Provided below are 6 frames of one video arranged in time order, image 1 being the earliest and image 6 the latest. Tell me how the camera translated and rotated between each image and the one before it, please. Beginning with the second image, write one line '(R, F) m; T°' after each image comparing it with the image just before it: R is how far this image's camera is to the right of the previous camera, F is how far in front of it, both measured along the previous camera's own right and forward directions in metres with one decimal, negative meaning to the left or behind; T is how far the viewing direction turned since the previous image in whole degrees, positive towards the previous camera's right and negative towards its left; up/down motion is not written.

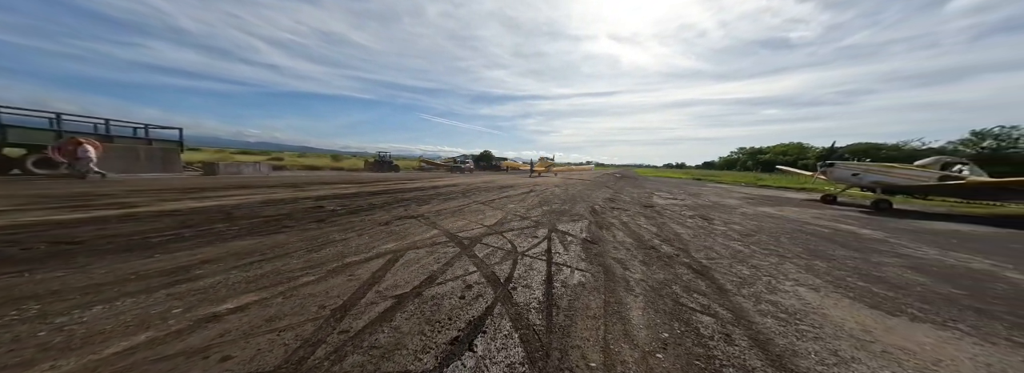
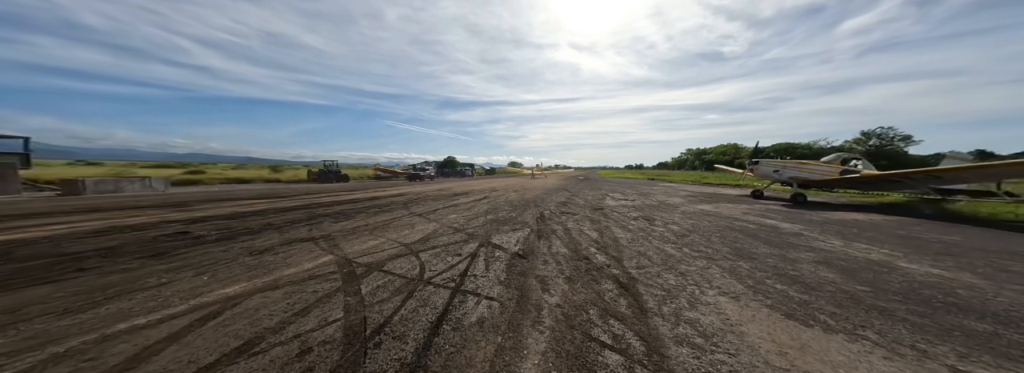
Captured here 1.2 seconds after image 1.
(+1.1, +0.5) m; +7°
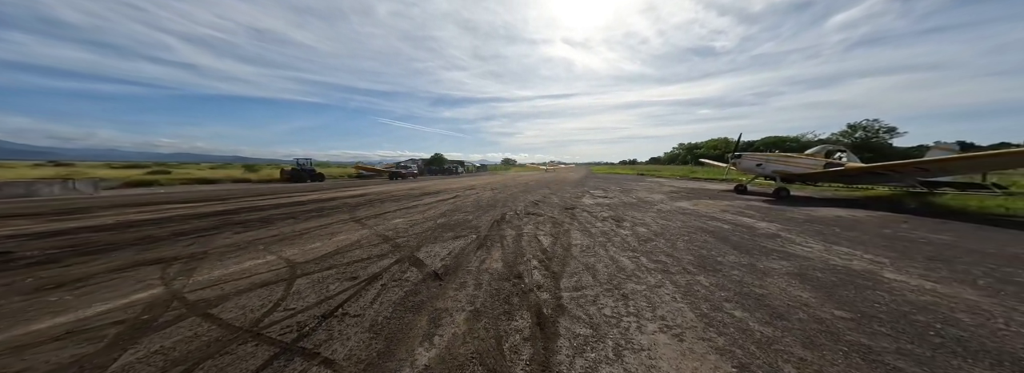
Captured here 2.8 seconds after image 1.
(+1.3, +0.7) m; +1°
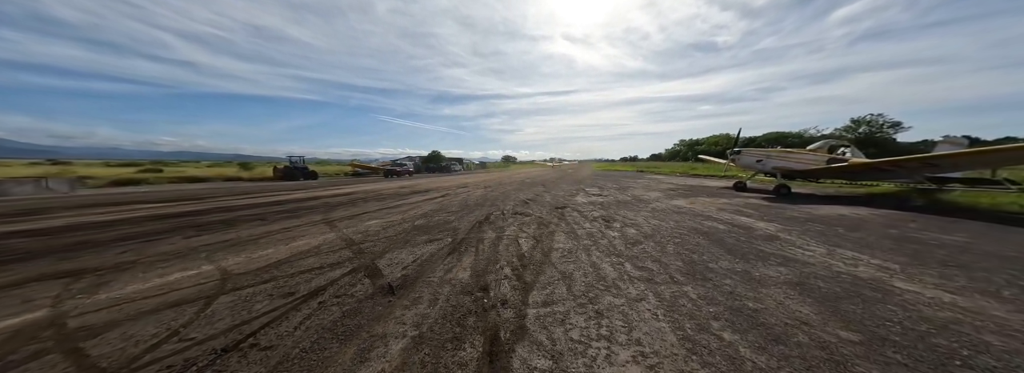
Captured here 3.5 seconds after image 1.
(+0.5, +0.3) m; 0°
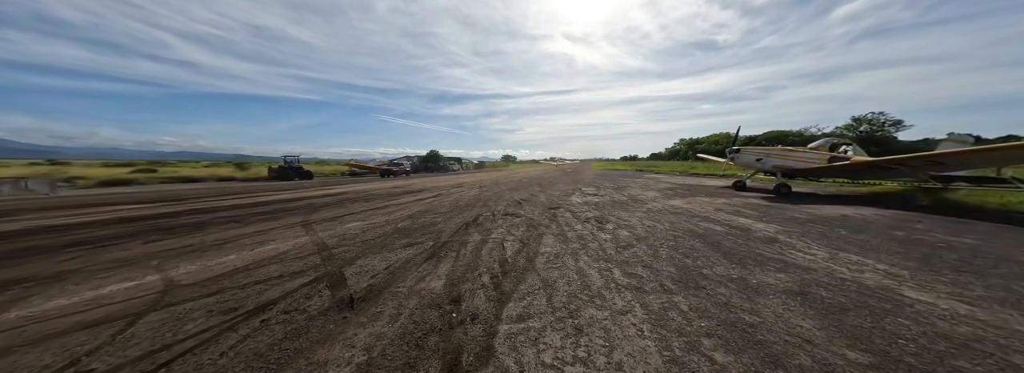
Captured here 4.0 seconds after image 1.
(+0.3, +0.2) m; 0°
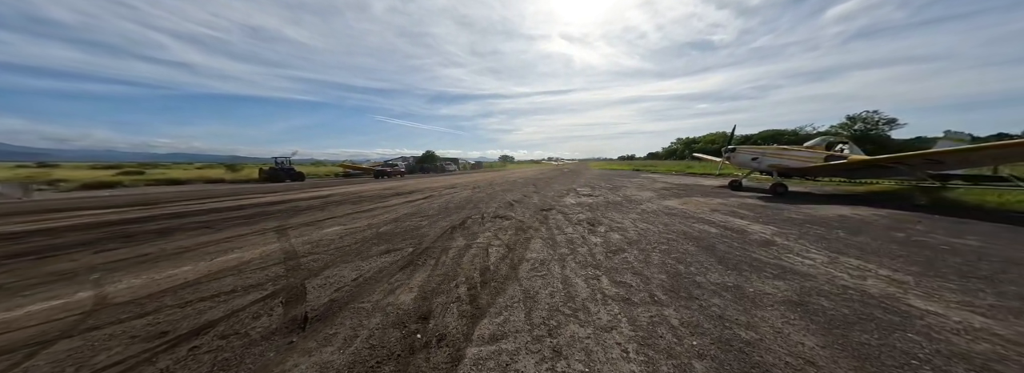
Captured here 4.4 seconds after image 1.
(+0.3, +0.2) m; 0°
